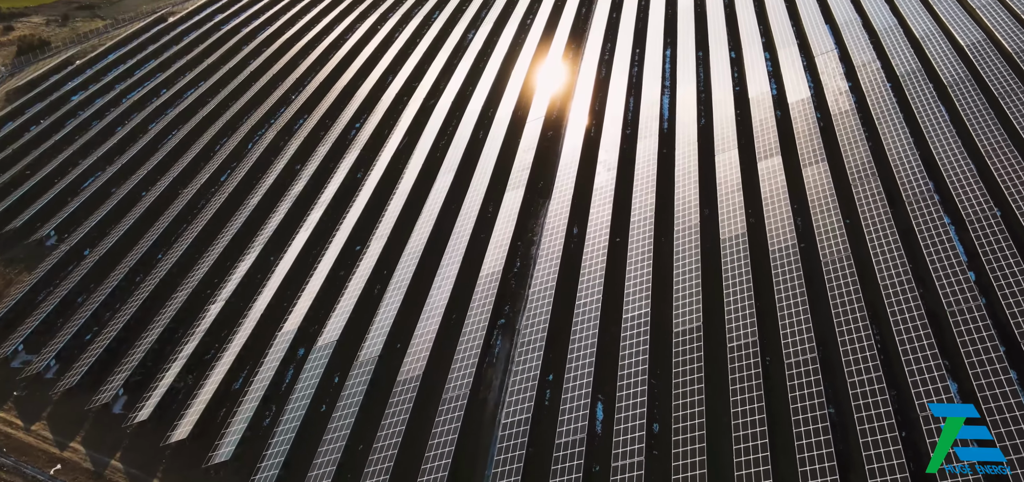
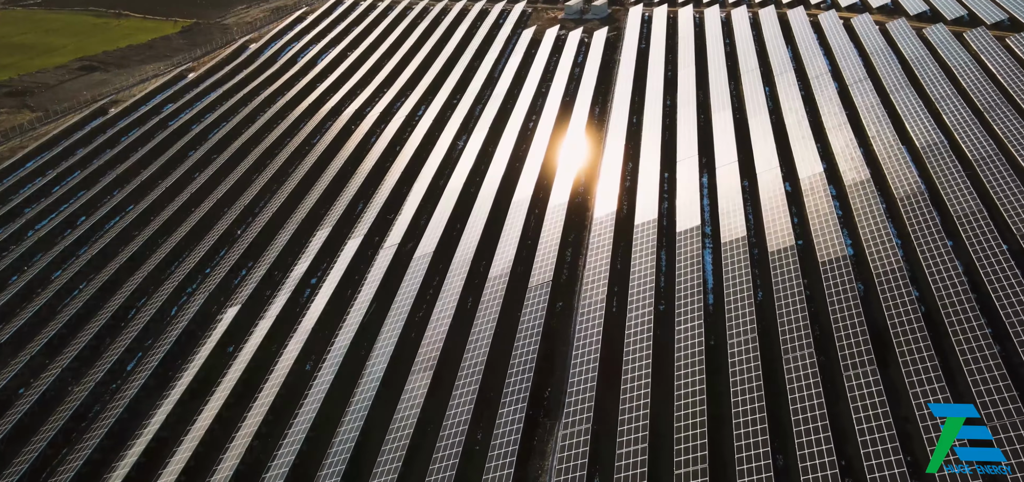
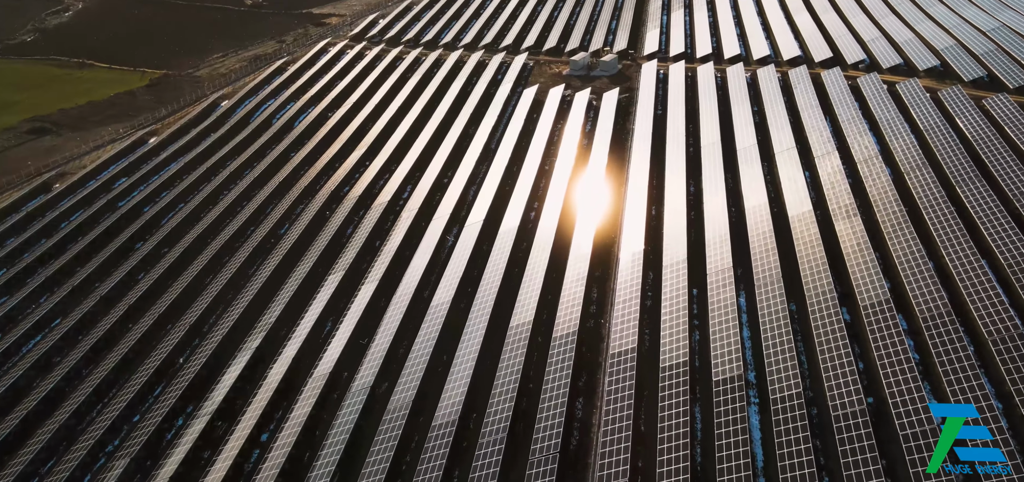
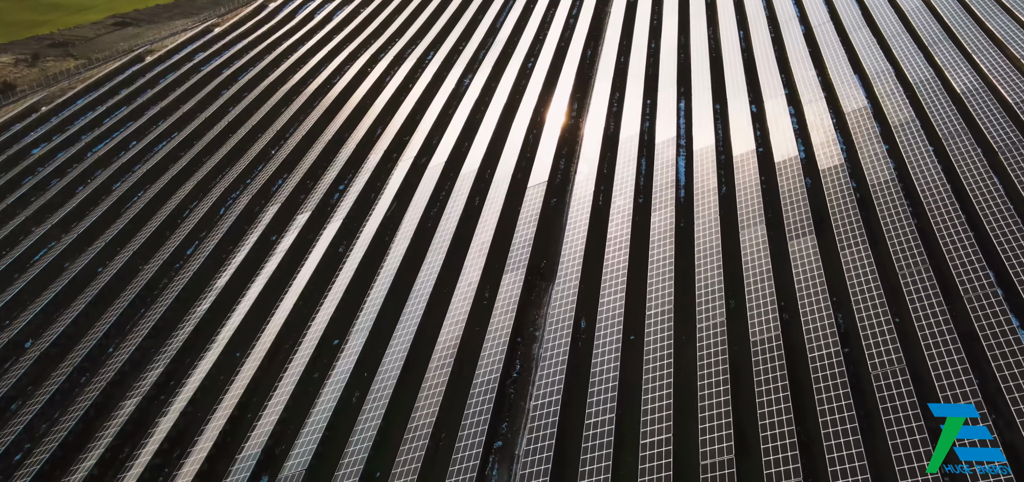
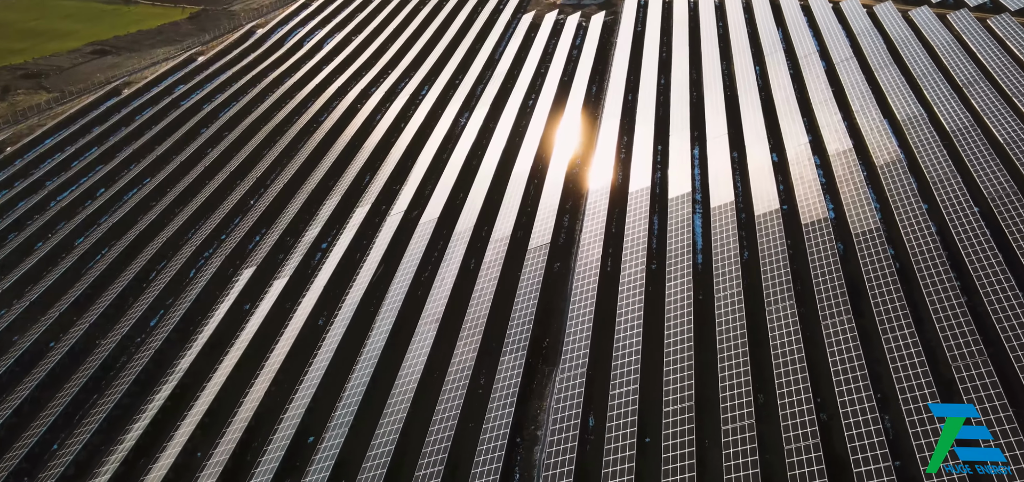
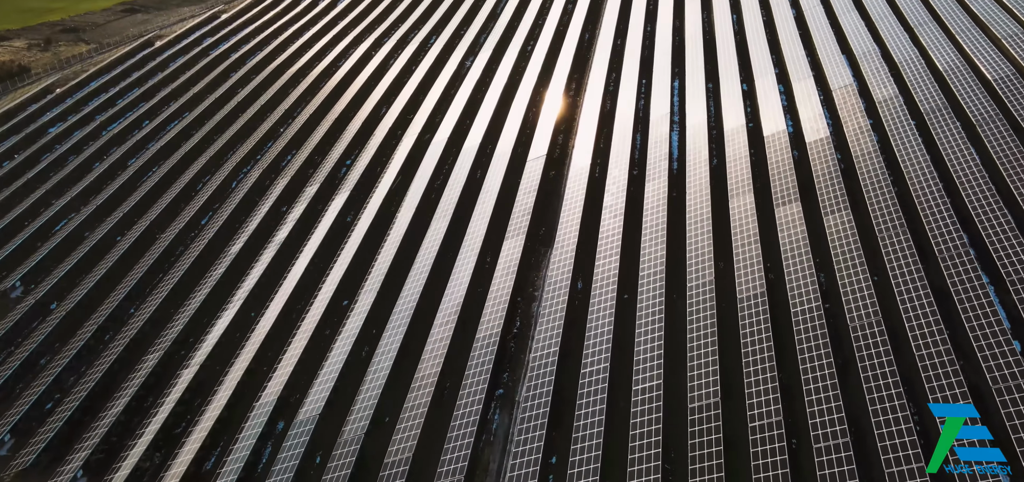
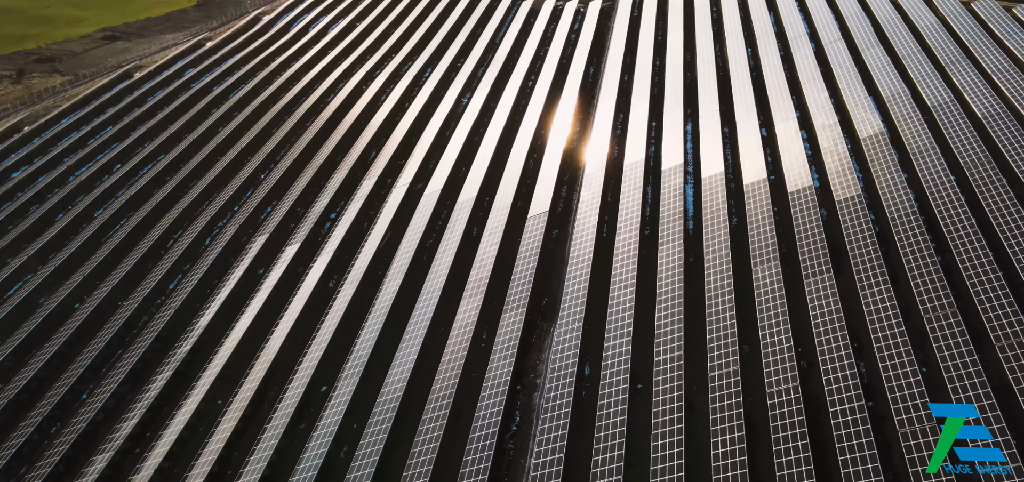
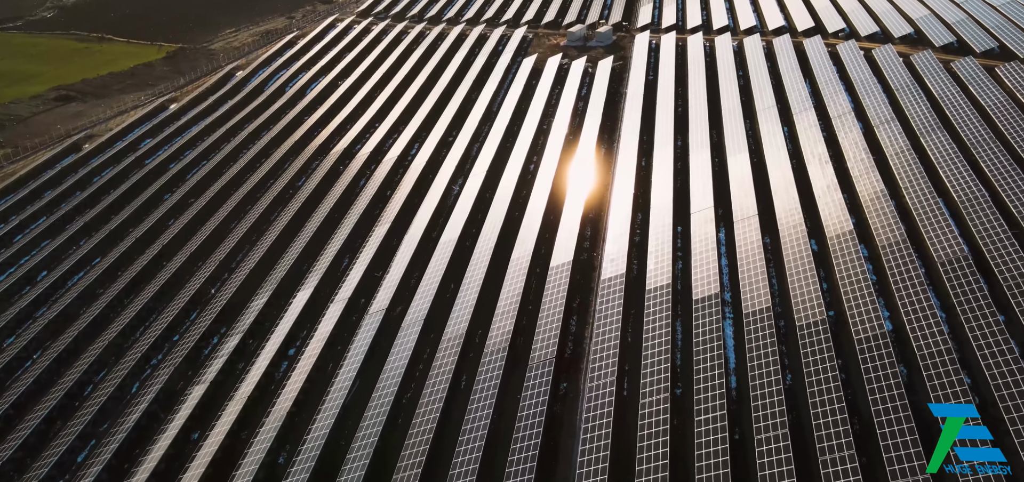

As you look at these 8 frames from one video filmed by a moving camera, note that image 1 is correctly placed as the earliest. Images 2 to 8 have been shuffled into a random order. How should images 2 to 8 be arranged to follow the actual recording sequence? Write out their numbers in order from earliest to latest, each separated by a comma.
6, 4, 7, 5, 2, 8, 3
